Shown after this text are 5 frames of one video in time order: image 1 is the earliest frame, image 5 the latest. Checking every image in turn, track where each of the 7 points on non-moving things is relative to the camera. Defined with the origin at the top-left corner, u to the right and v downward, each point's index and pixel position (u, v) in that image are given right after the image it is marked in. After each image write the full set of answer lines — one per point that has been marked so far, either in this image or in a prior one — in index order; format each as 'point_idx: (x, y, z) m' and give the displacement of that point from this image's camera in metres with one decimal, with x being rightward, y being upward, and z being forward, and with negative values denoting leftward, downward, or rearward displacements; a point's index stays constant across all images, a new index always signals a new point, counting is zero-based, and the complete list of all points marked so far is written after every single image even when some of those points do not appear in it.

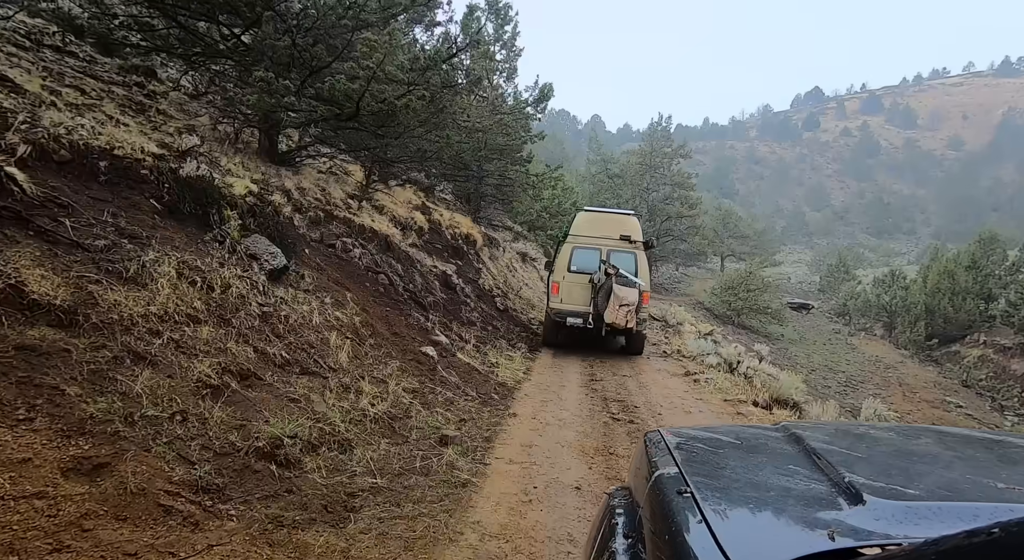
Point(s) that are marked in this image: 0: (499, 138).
0: (-0.4, +3.5, +16.2) m
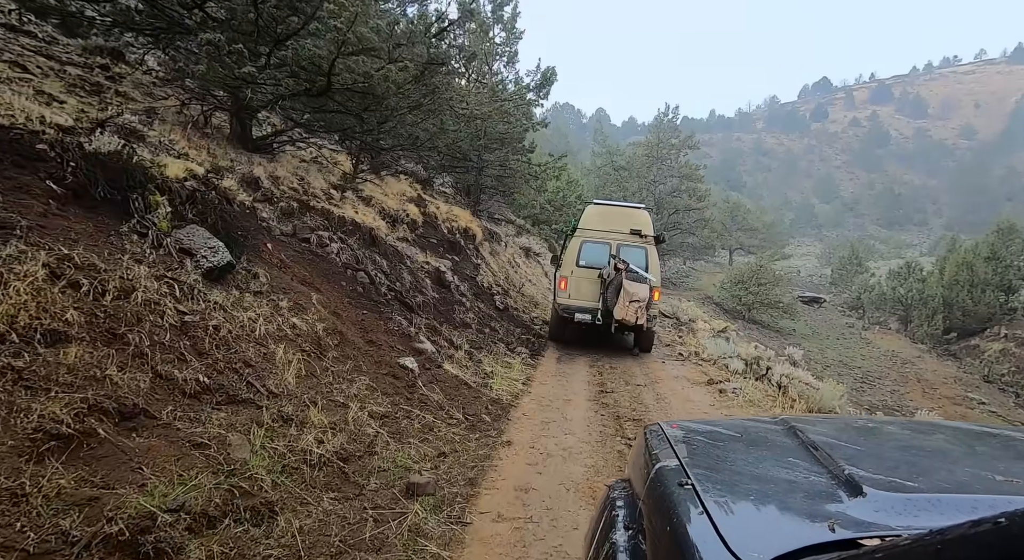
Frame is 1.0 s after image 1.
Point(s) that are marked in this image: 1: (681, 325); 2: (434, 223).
0: (-0.3, +3.6, +15.4) m
1: (+3.7, -1.0, +14.8) m
2: (-1.4, +1.0, +11.8) m
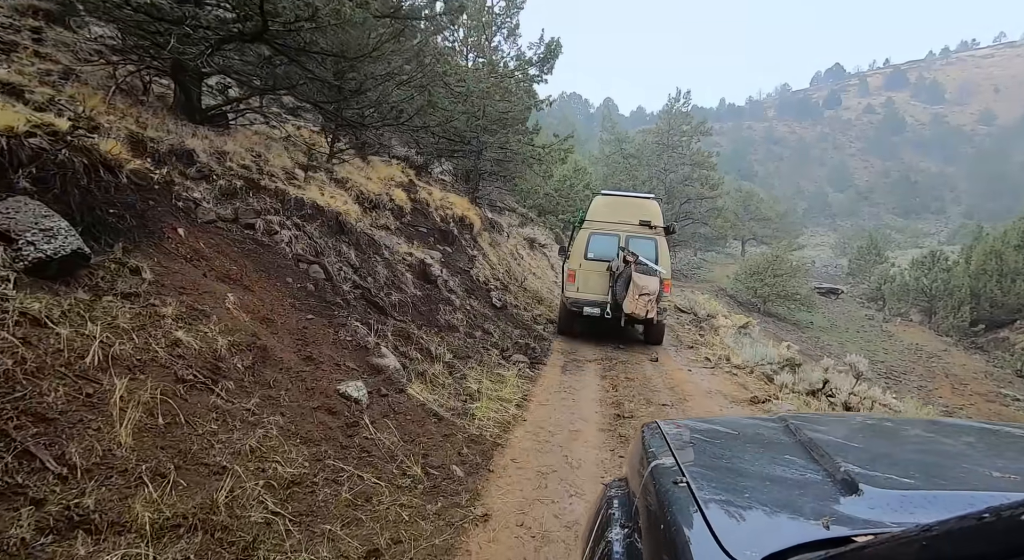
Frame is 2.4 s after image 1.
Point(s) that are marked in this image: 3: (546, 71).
0: (-0.3, +3.7, +14.1) m
1: (+3.8, -0.8, +13.6) m
2: (-1.4, +1.1, +10.6) m
3: (+0.8, +4.7, +15.1) m
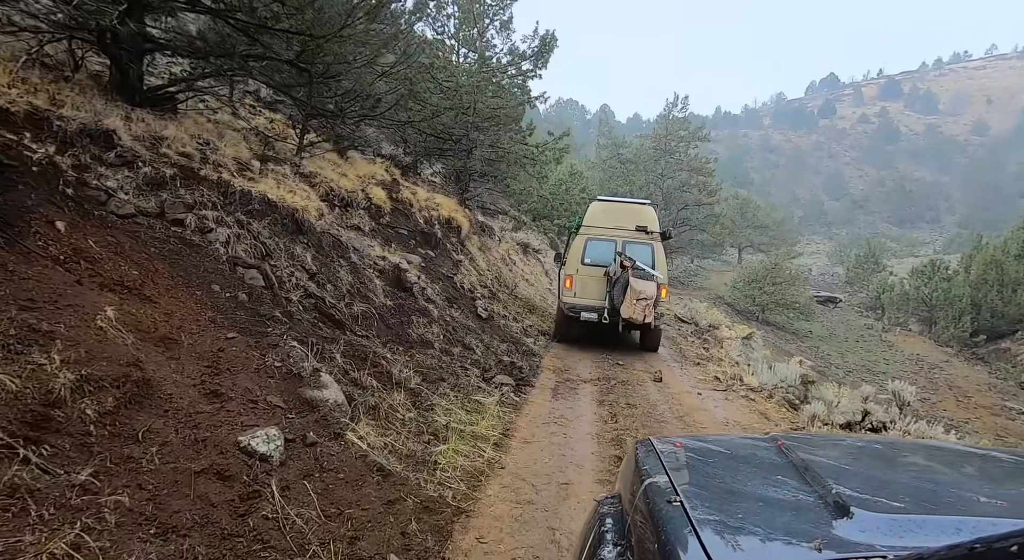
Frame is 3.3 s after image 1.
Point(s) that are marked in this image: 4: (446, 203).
0: (-0.5, +3.6, +13.3) m
1: (+3.6, -1.0, +12.7) m
2: (-1.5, +1.0, +9.8) m
3: (+0.6, +4.5, +14.3) m
4: (-1.2, +1.4, +12.6) m
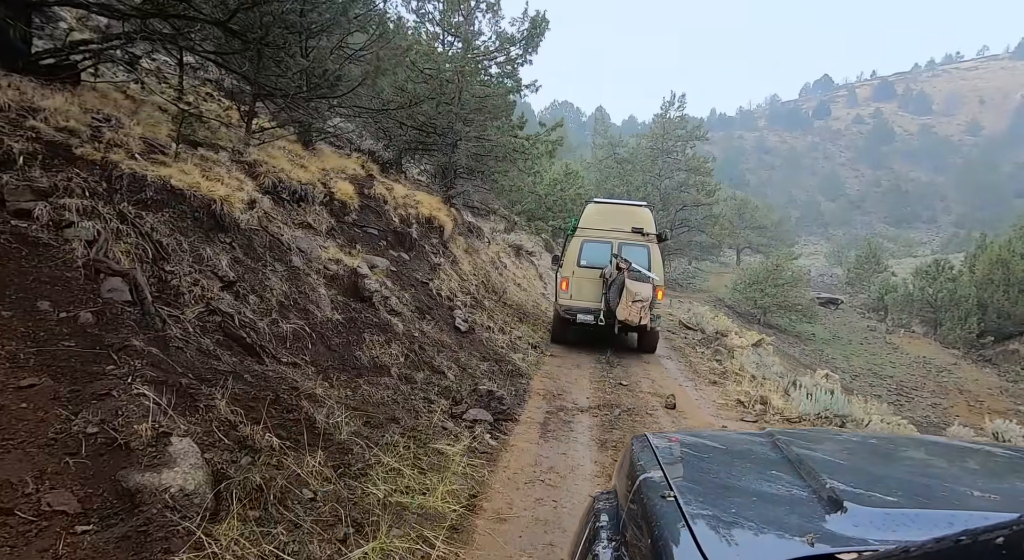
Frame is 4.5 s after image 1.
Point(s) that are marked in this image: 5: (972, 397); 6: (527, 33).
0: (-0.7, +3.5, +12.2) m
1: (+3.4, -1.1, +11.6) m
2: (-1.7, +0.9, +8.7) m
3: (+0.4, +4.4, +13.2) m
4: (-1.4, +1.3, +11.4) m
5: (+13.8, -3.5, +19.6) m
6: (+0.3, +4.7, +13.0) m
